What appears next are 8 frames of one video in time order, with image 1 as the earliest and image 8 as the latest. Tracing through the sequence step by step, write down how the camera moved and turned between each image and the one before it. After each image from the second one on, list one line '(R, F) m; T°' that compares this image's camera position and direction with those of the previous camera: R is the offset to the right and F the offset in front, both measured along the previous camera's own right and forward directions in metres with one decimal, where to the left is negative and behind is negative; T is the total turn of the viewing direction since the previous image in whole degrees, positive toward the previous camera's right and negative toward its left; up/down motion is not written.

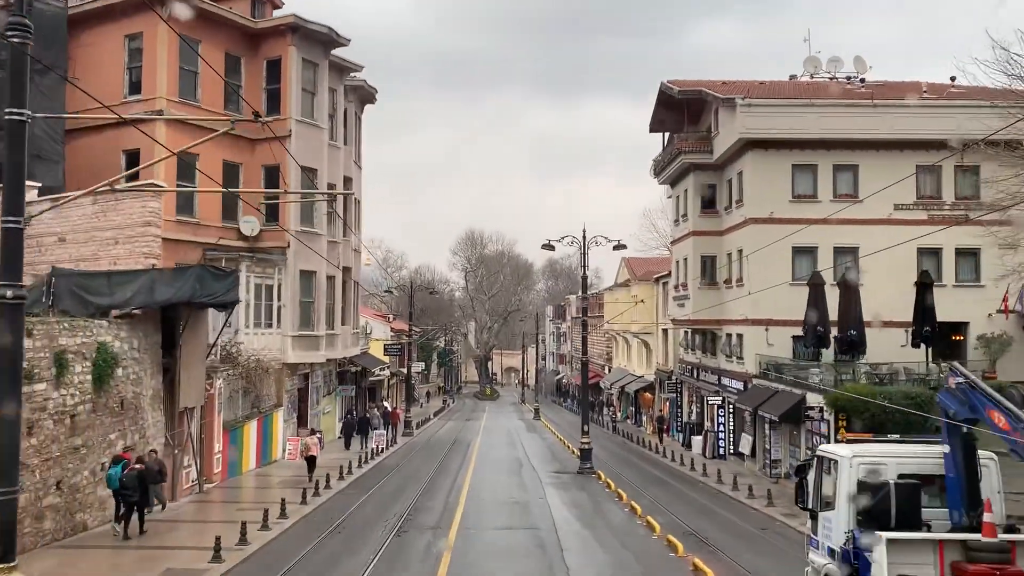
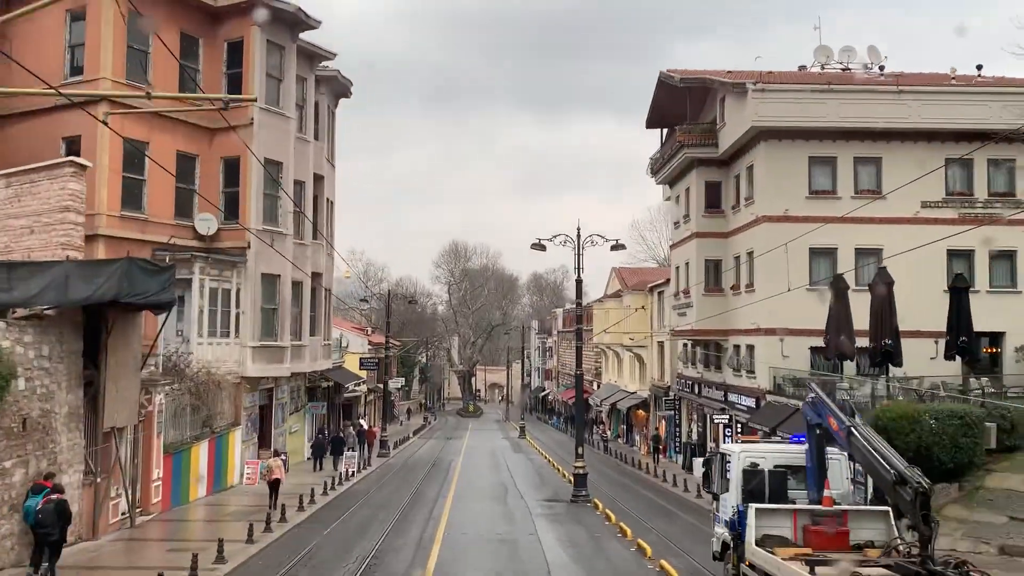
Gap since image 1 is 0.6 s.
(0.0, +2.9) m; +1°
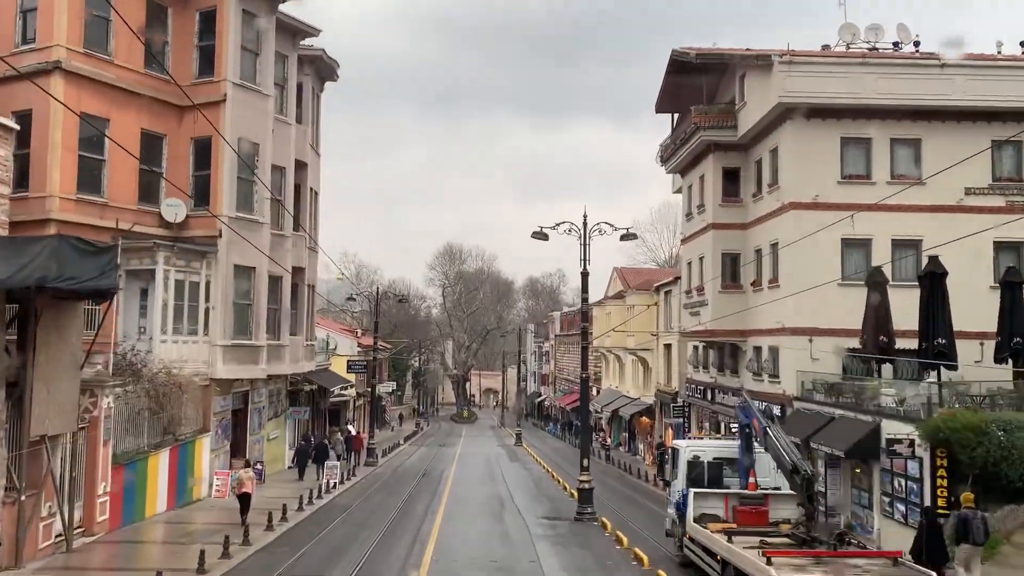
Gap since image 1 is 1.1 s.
(-0.1, +2.4) m; 0°
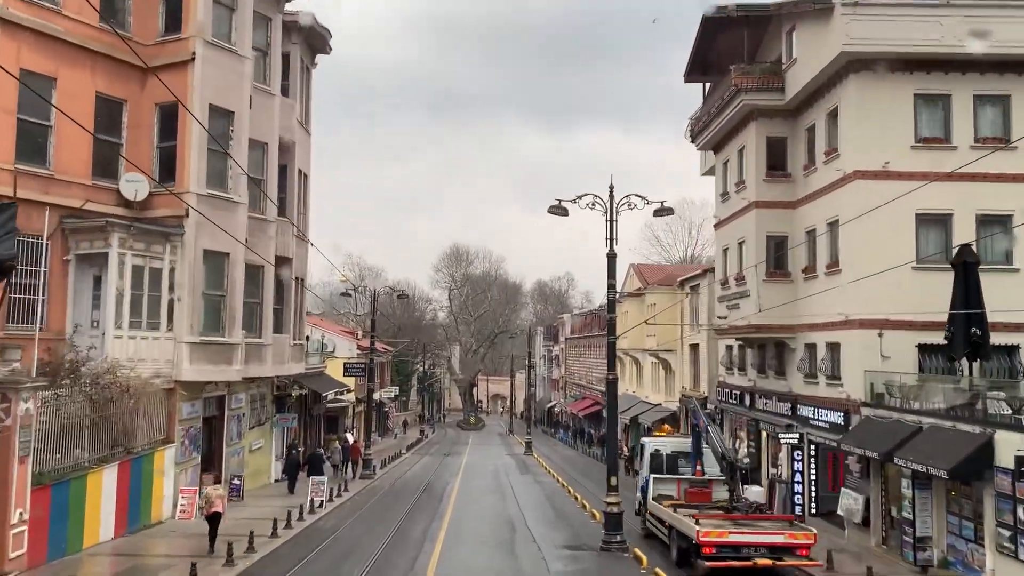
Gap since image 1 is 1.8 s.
(-0.1, +3.3) m; 0°
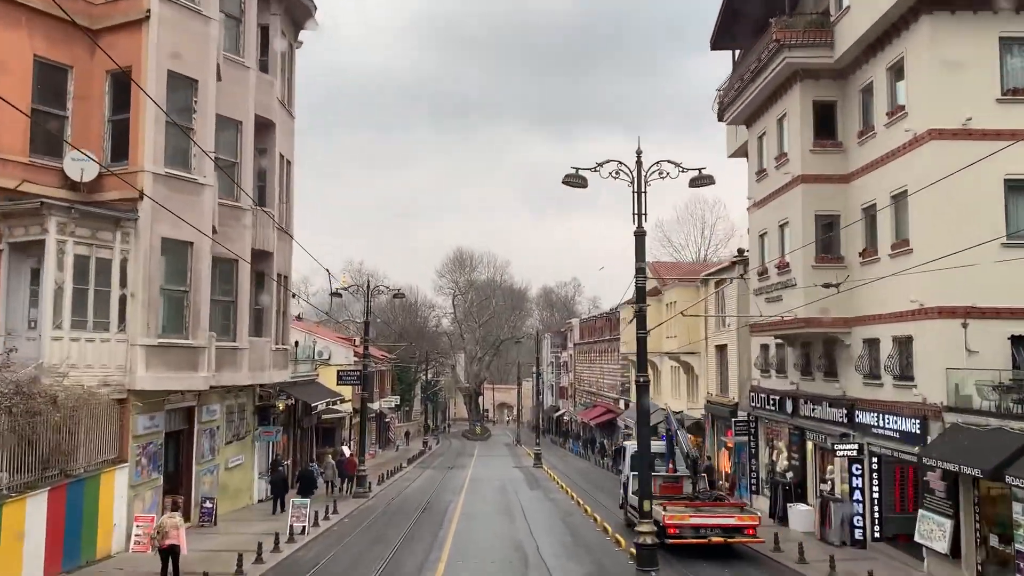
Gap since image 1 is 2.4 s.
(-0.1, +3.0) m; 0°
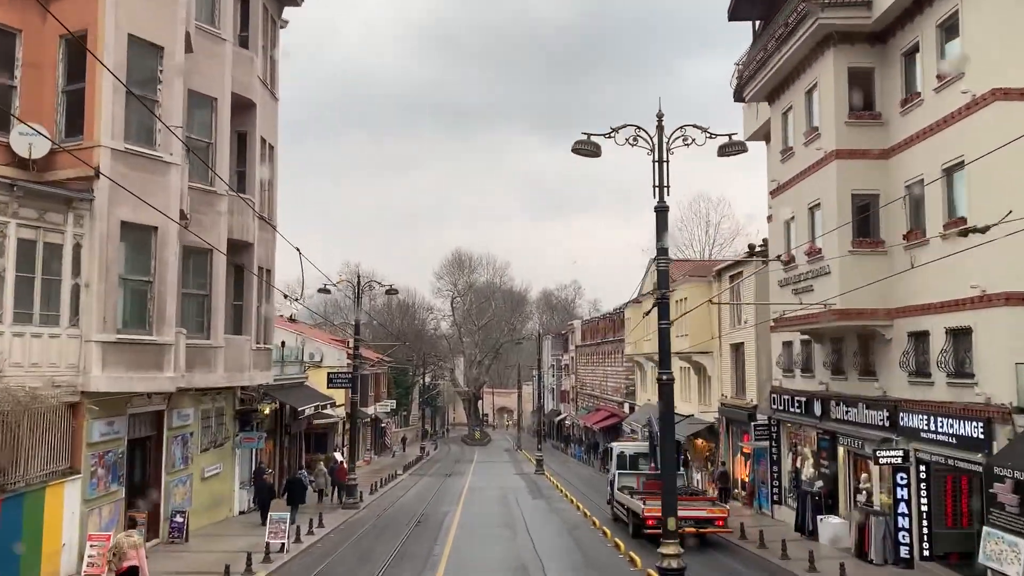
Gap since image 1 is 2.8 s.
(0.0, +2.0) m; 0°
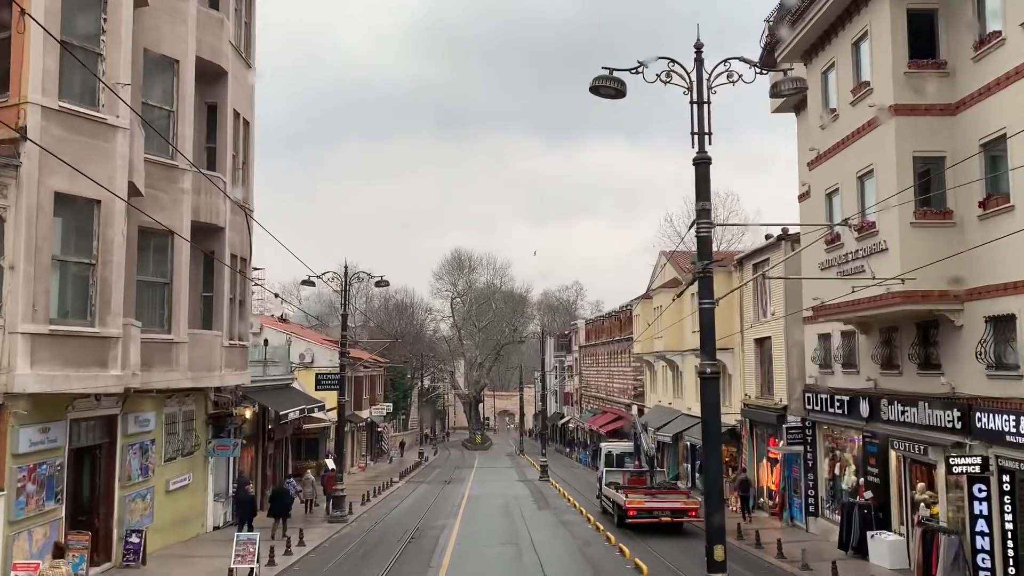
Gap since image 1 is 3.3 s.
(-0.1, +2.5) m; 0°
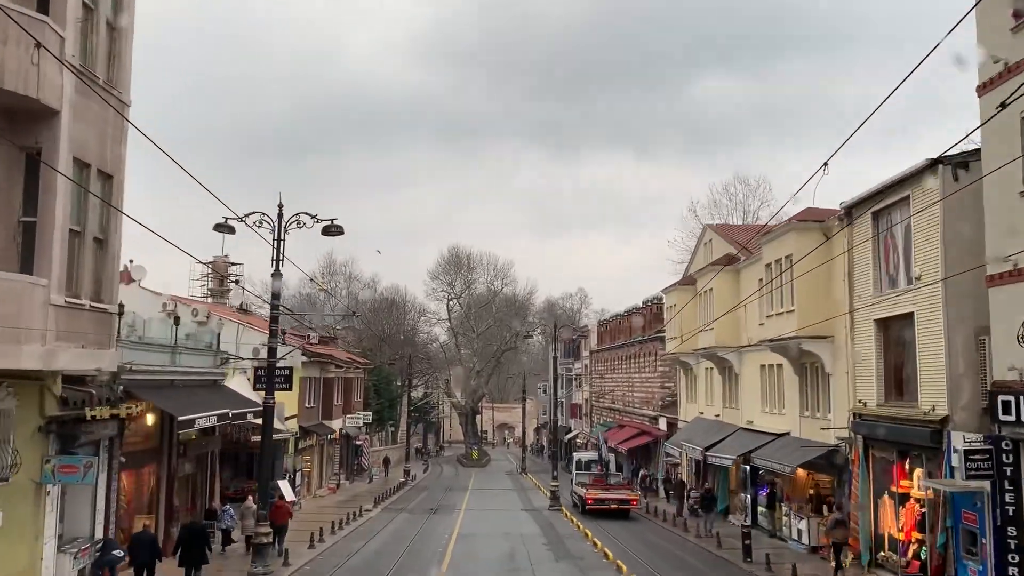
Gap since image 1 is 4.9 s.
(-0.2, +8.1) m; 0°
